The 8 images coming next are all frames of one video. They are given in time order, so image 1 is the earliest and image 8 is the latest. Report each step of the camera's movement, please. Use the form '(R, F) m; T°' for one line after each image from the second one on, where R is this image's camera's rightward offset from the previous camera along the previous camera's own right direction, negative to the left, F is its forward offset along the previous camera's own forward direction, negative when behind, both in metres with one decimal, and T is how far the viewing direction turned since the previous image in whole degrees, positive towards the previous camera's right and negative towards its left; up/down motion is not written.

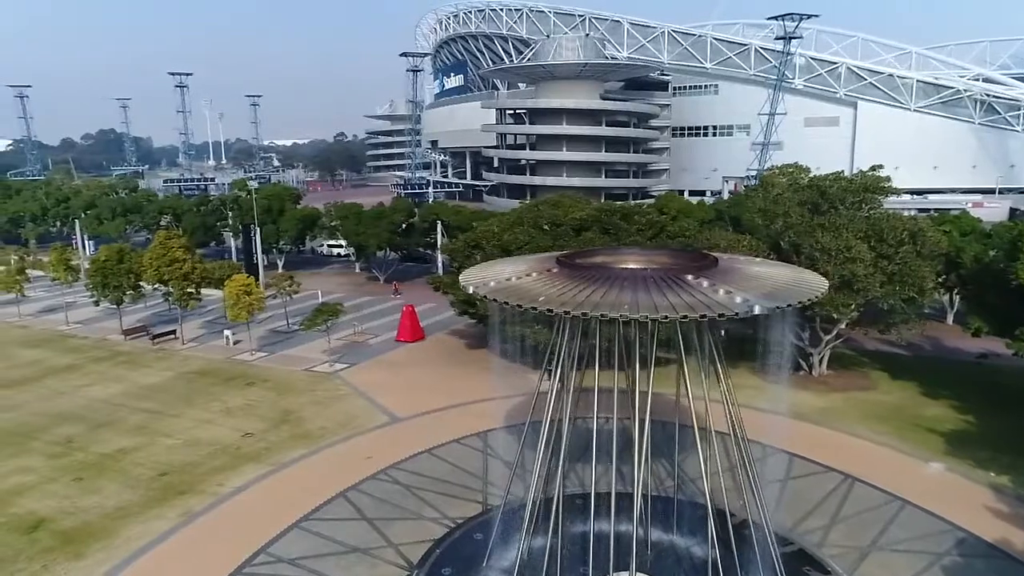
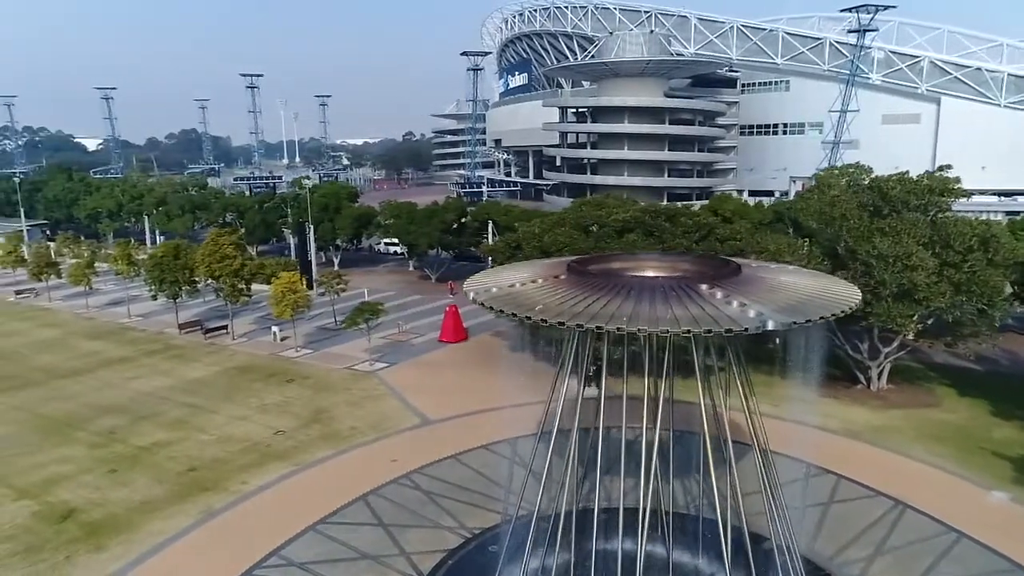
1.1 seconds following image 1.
(+1.0, +0.6) m; -5°
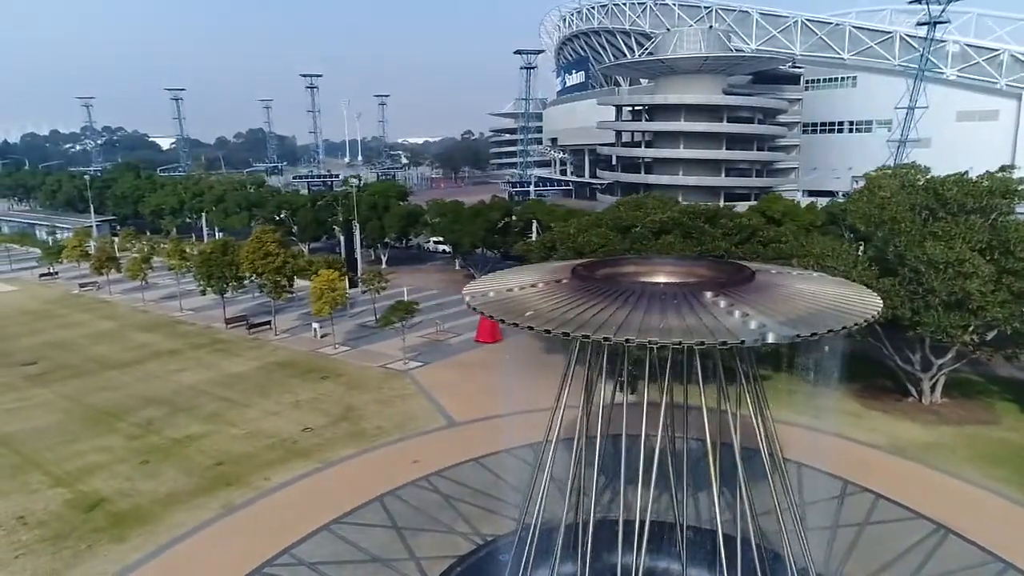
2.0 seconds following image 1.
(+0.9, +0.4) m; -5°
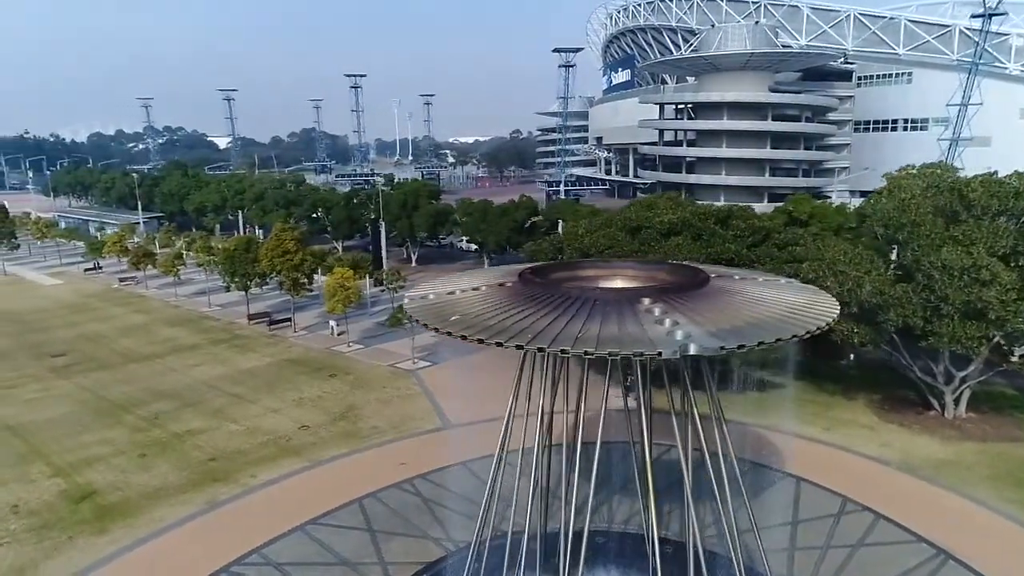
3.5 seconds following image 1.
(+1.6, +0.4) m; -4°
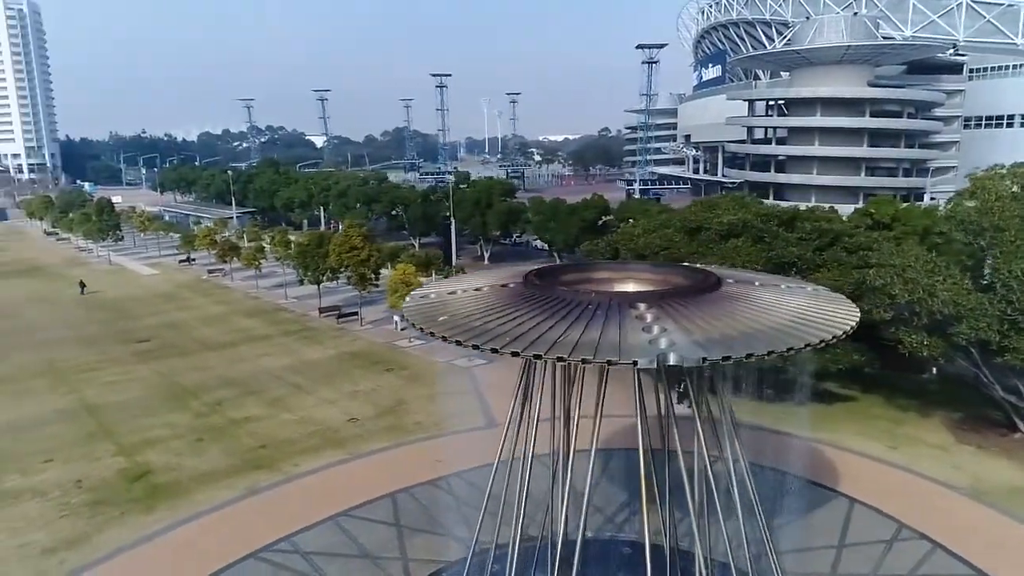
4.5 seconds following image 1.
(+1.2, +0.3) m; -7°
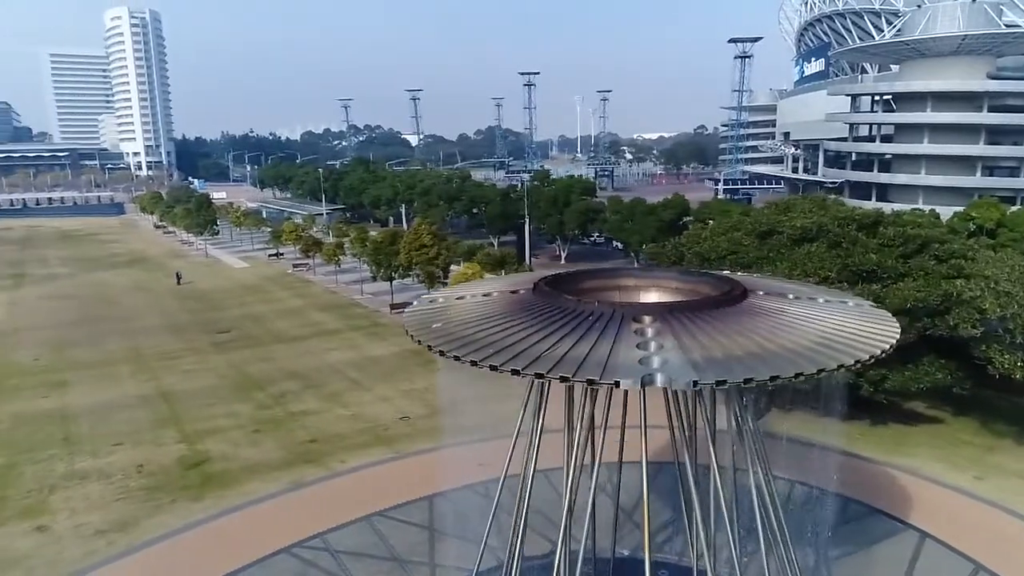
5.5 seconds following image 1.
(+1.1, +0.6) m; -7°
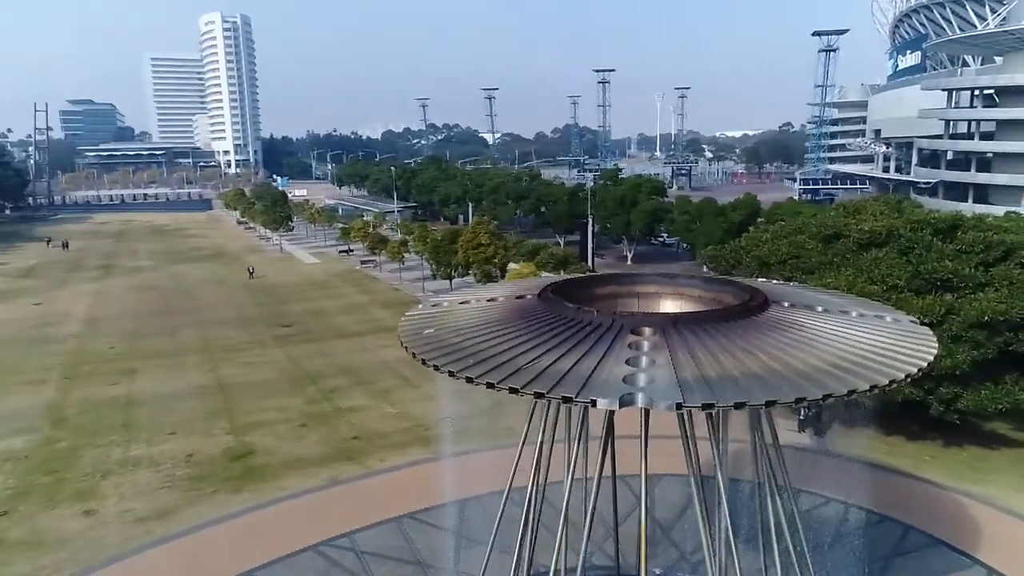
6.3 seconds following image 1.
(+0.9, +0.5) m; -6°
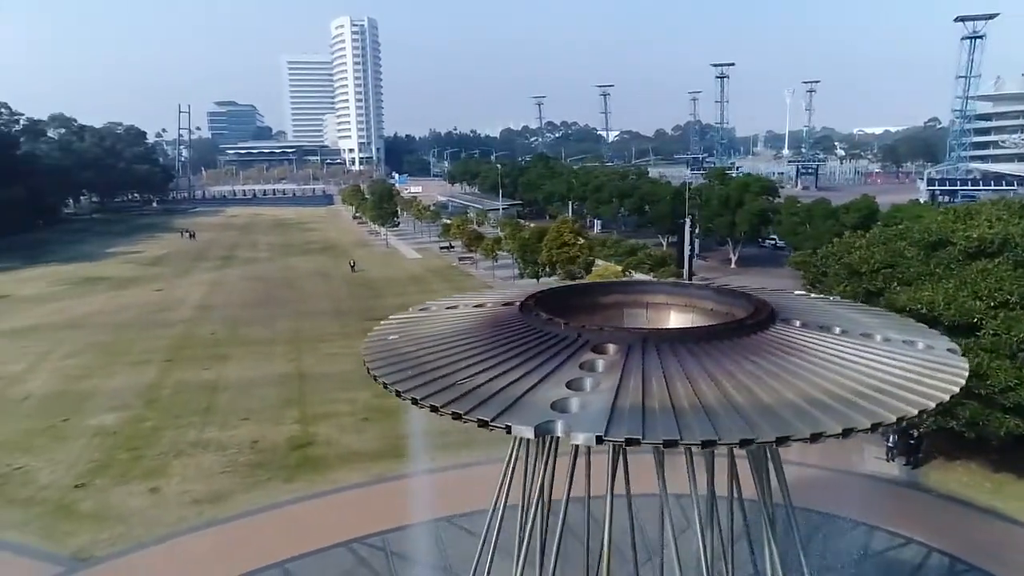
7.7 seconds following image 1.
(+1.6, +0.7) m; -9°
